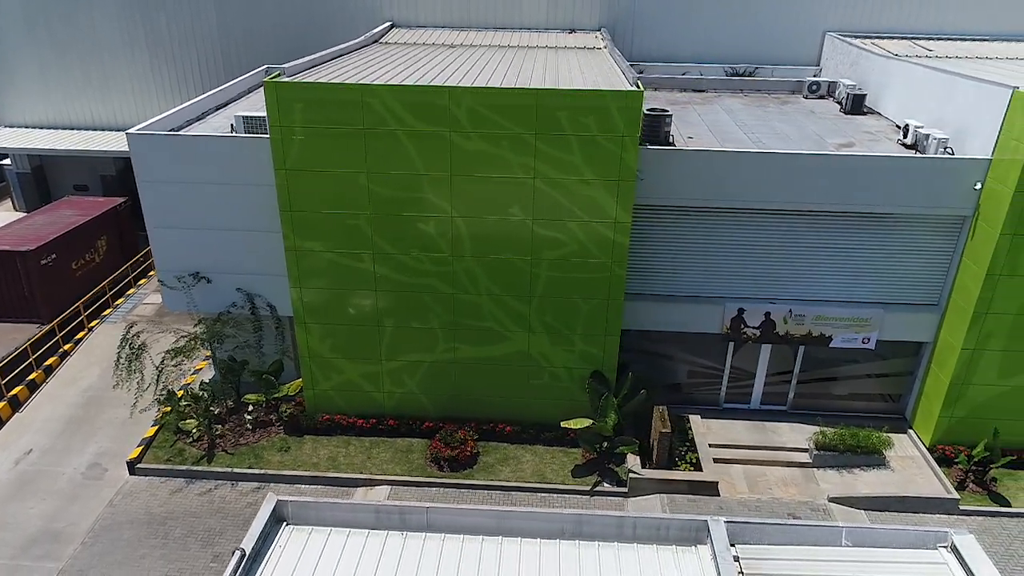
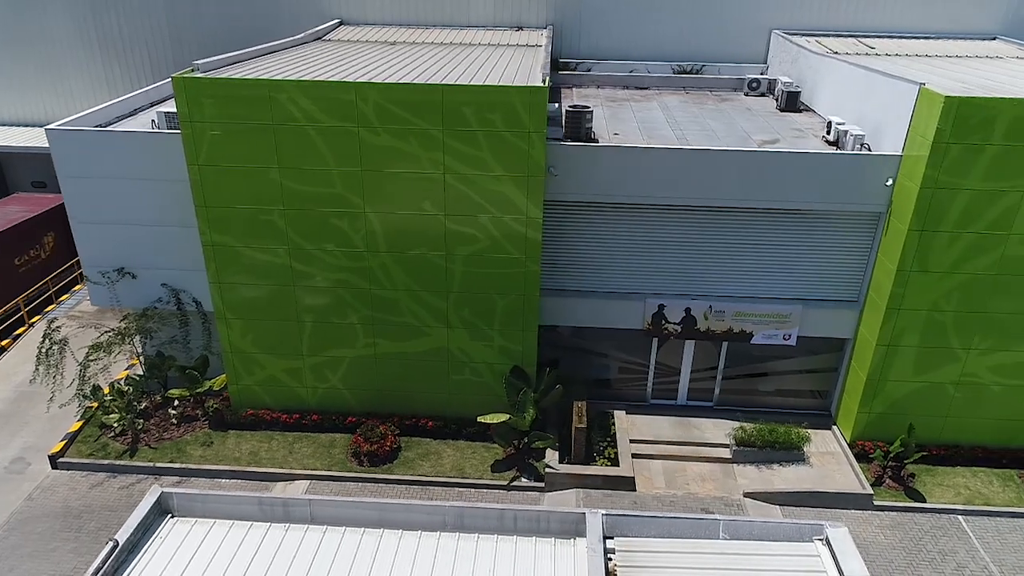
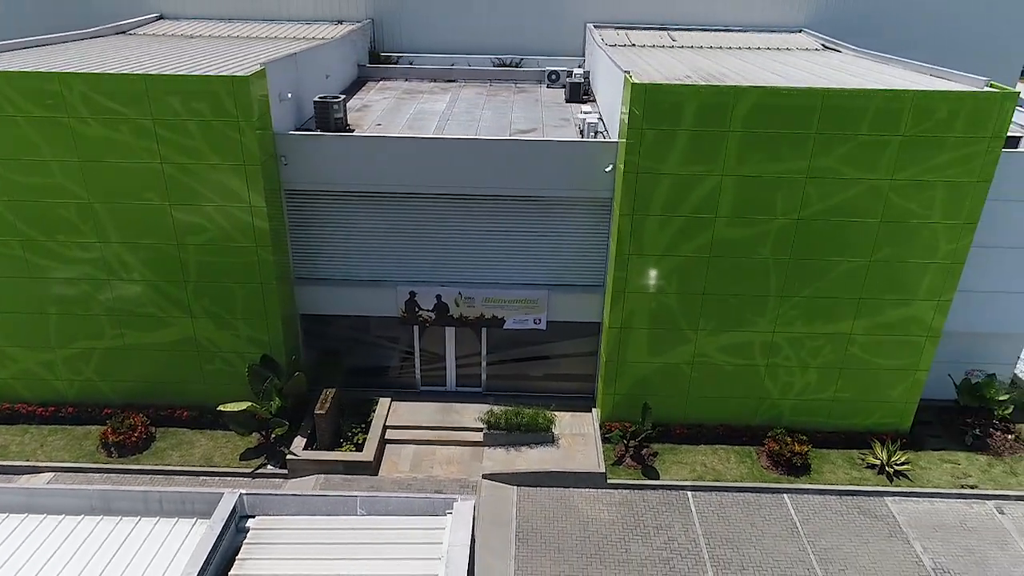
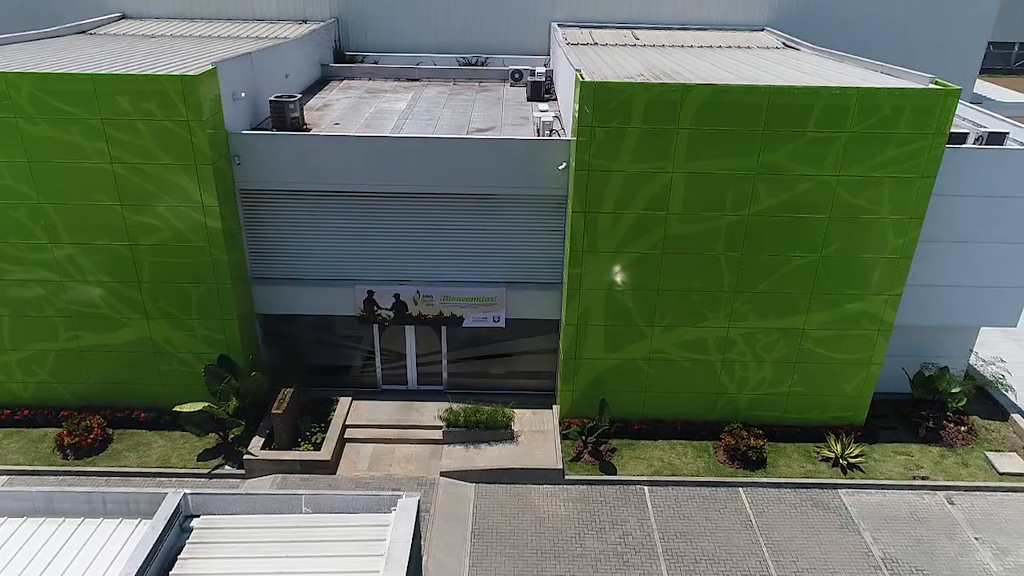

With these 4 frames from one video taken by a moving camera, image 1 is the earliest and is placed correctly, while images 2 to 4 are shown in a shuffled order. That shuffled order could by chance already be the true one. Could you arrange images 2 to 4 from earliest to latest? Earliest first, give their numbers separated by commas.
2, 3, 4
